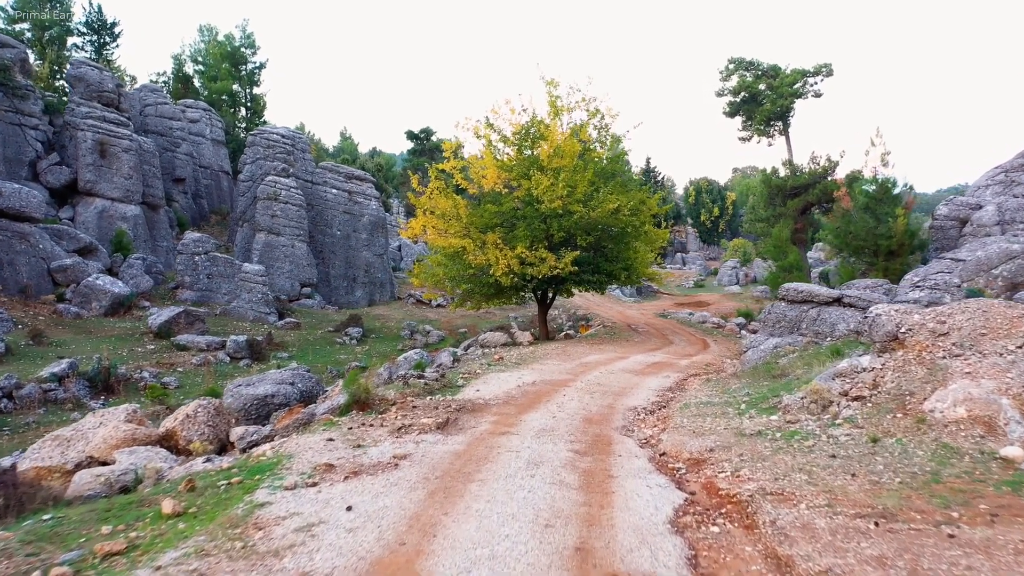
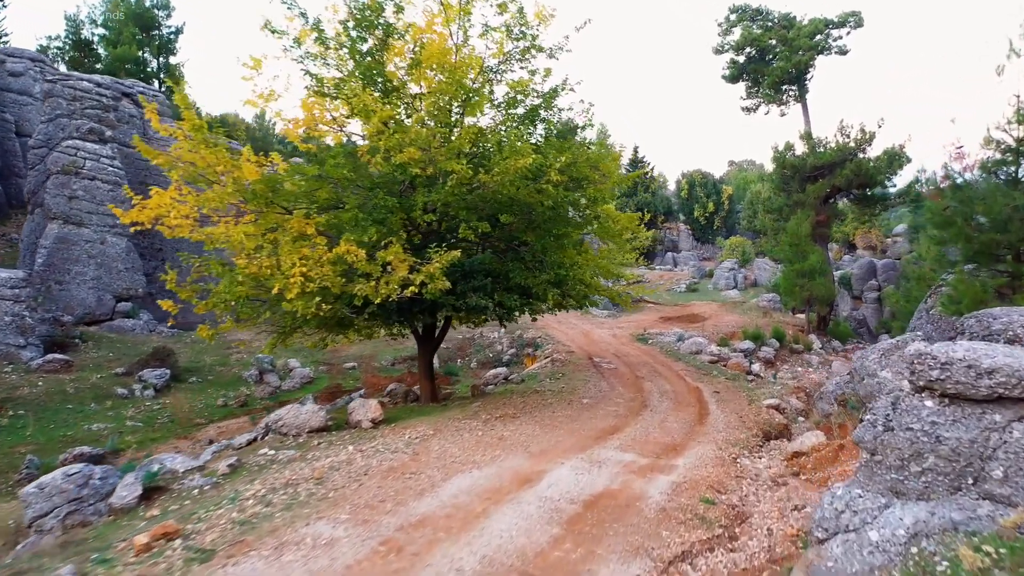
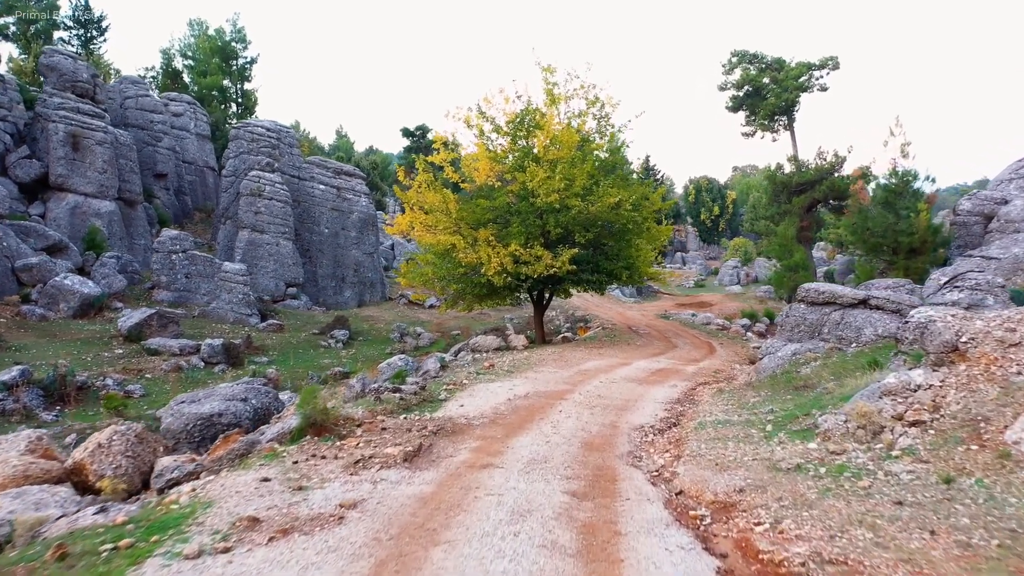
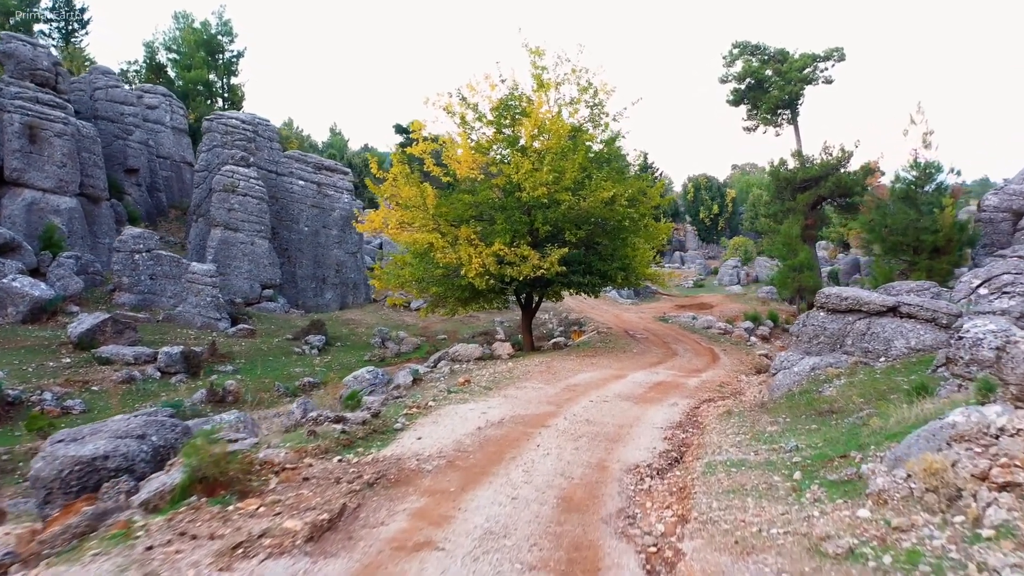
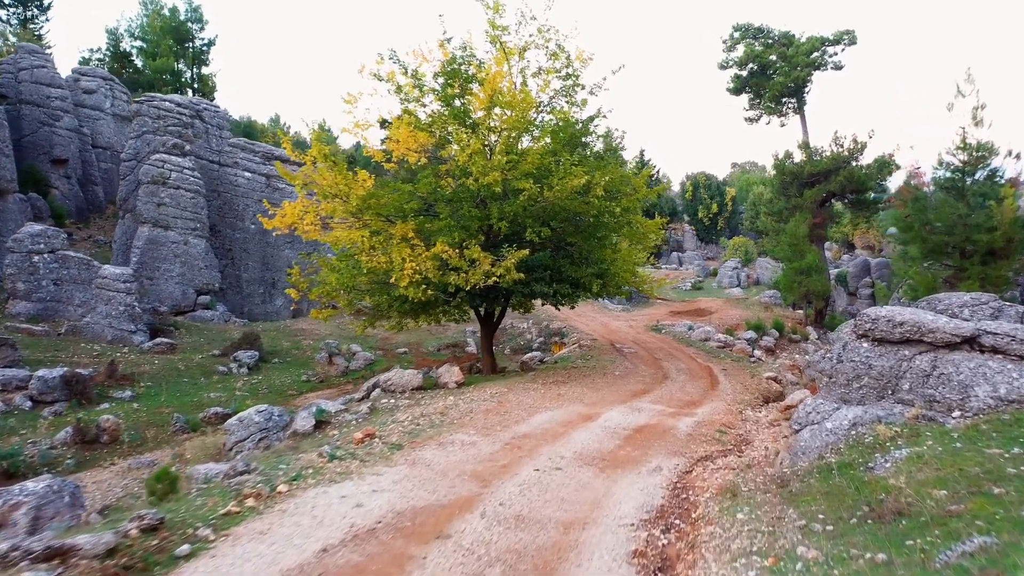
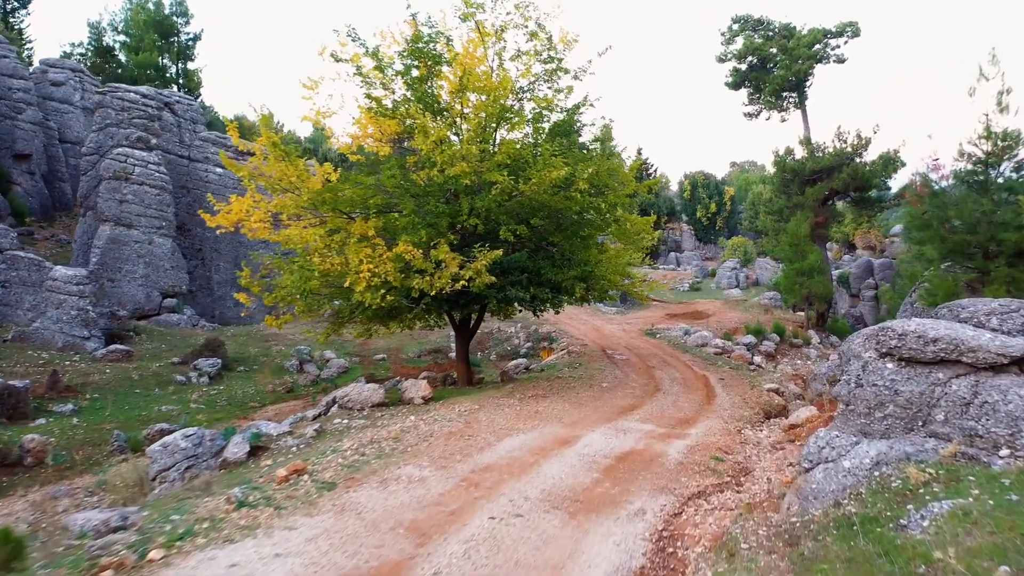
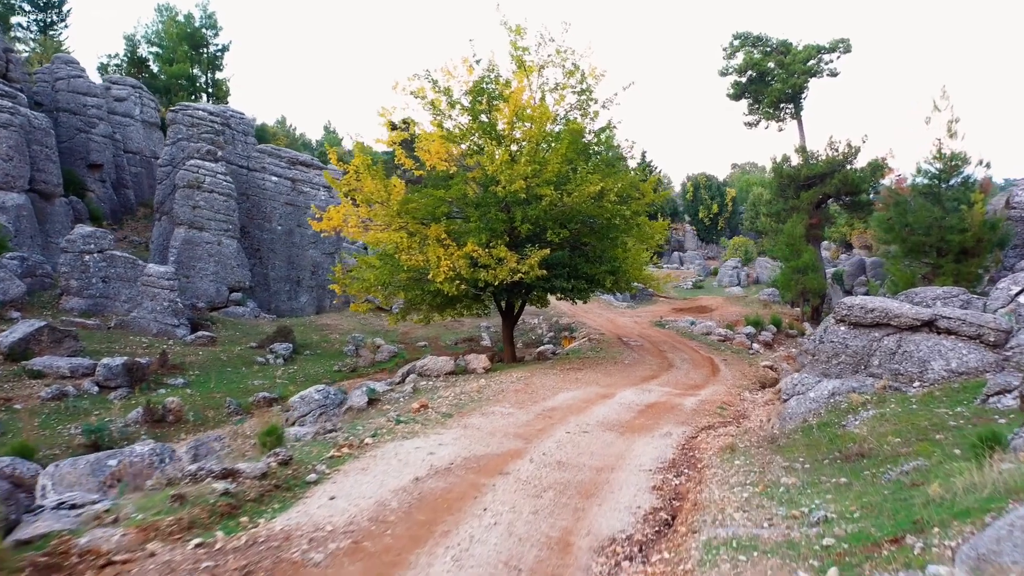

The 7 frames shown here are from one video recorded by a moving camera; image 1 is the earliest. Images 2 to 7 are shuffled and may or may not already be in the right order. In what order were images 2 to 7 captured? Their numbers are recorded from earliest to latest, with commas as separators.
3, 4, 7, 5, 6, 2
